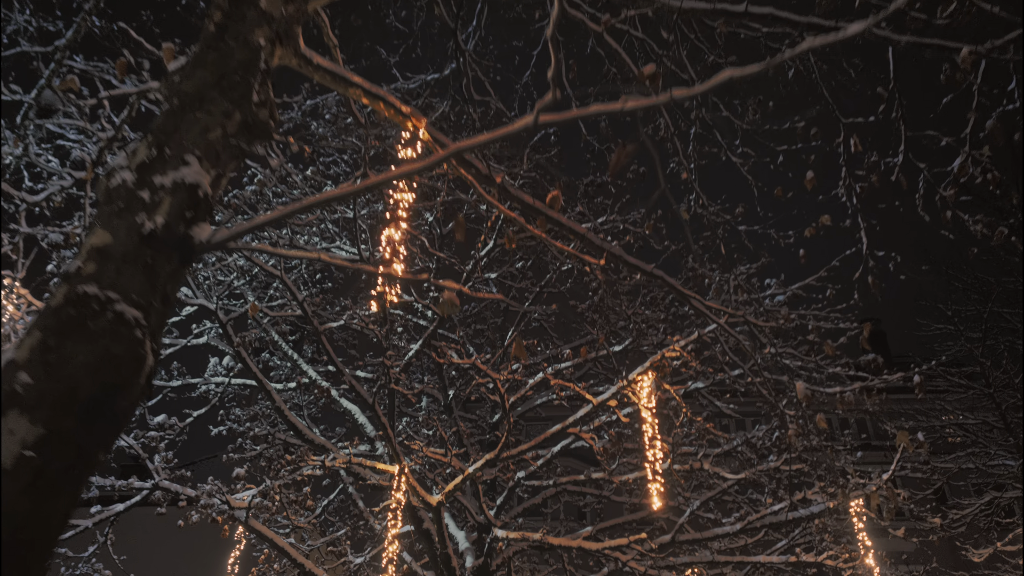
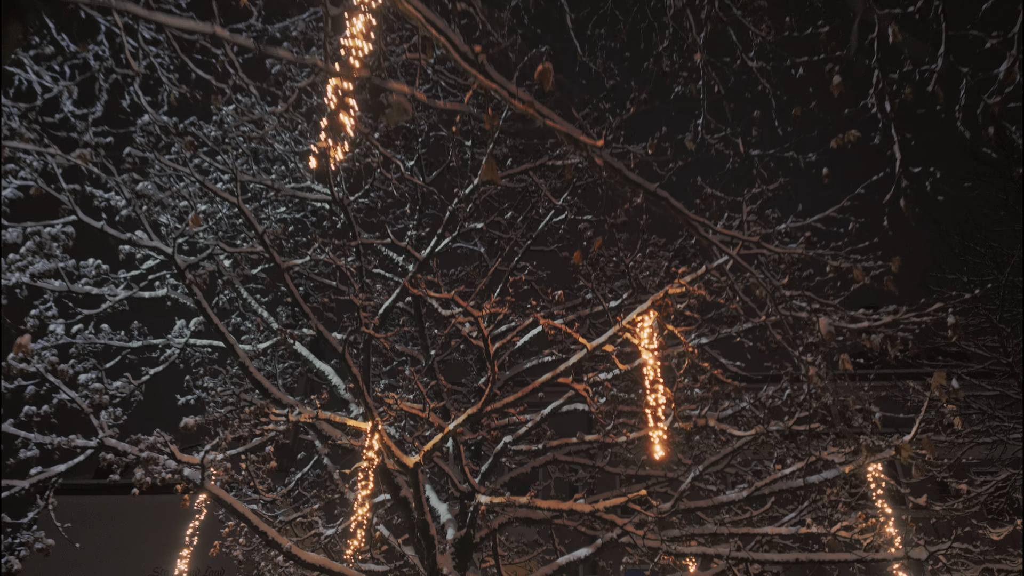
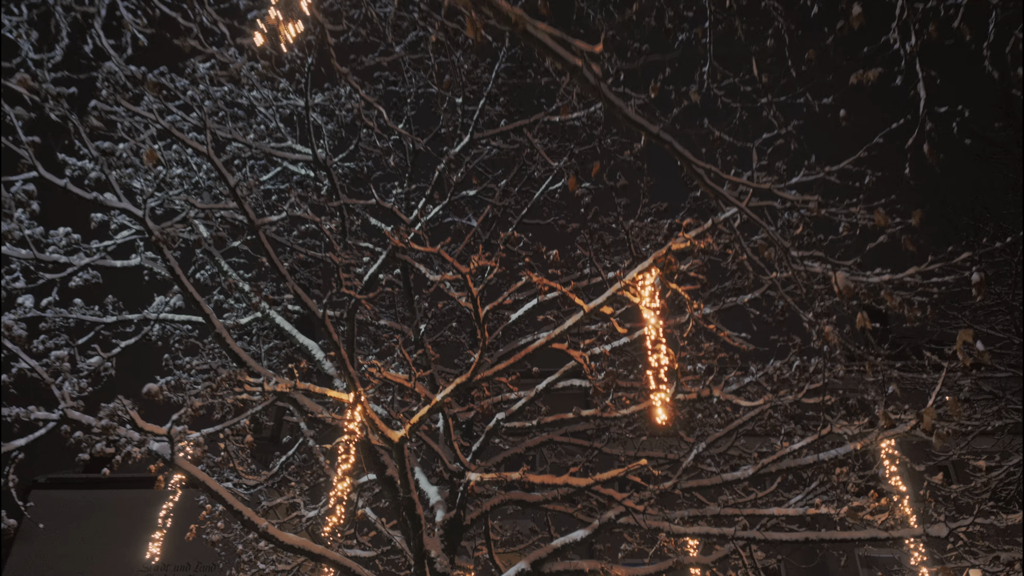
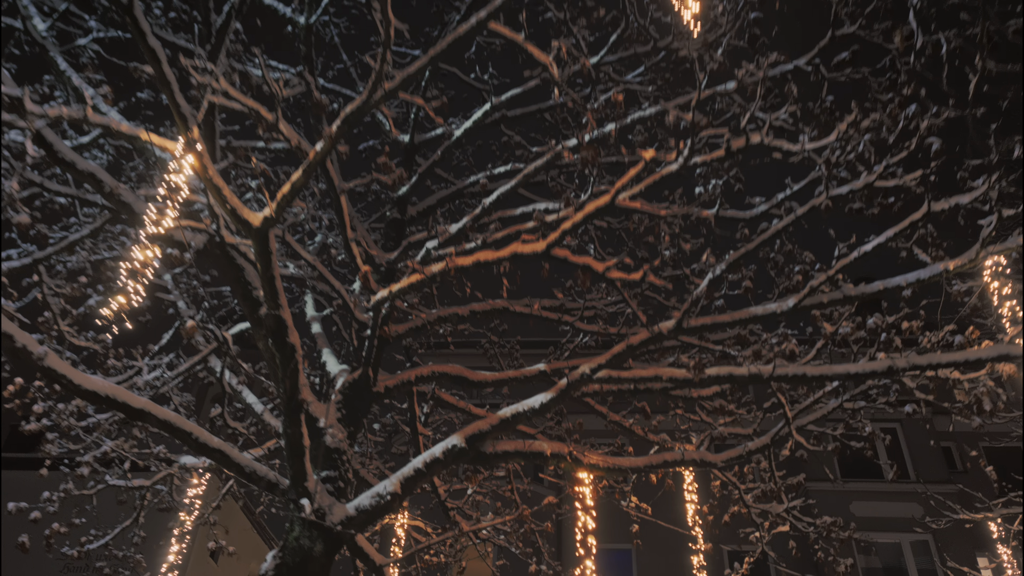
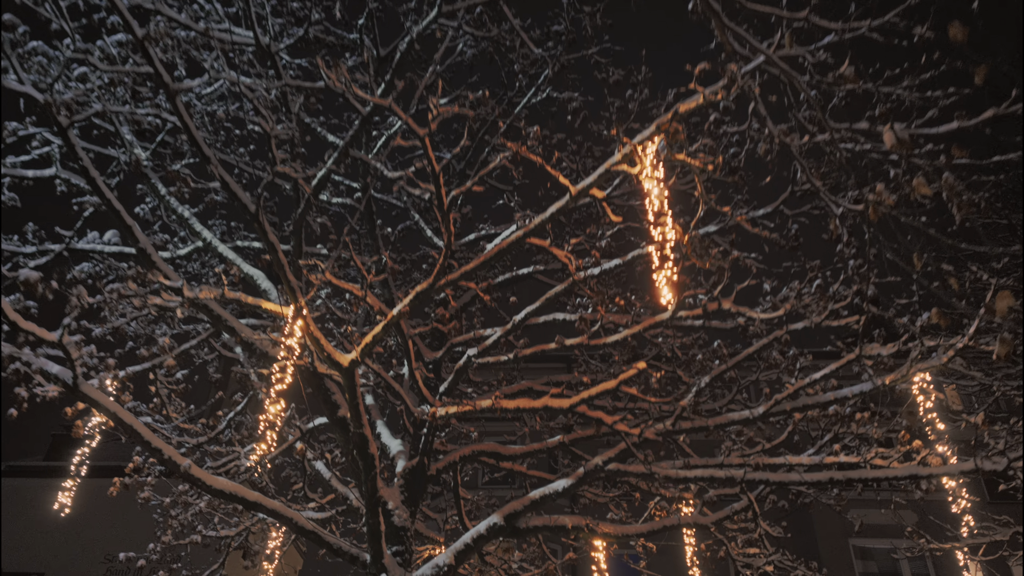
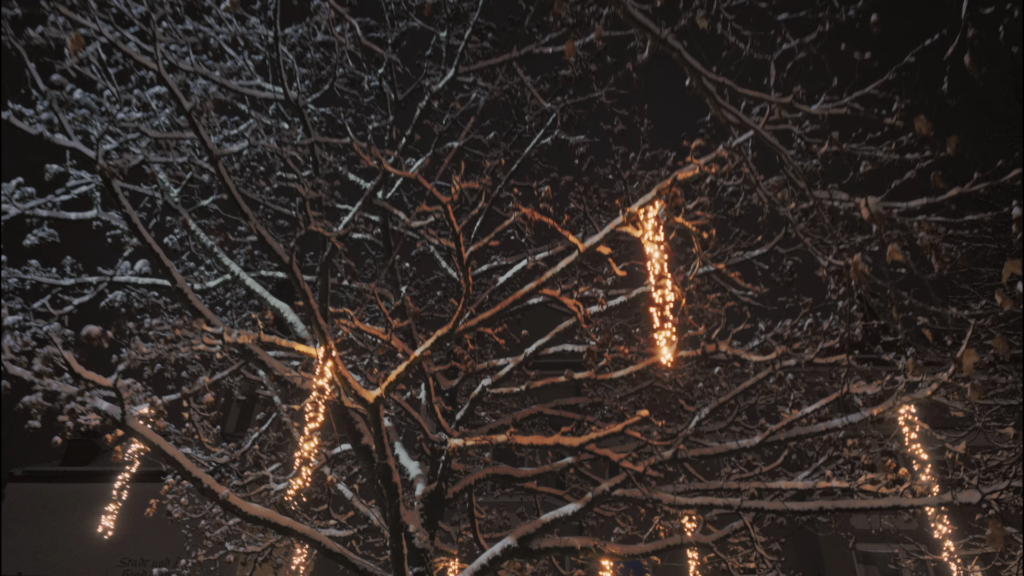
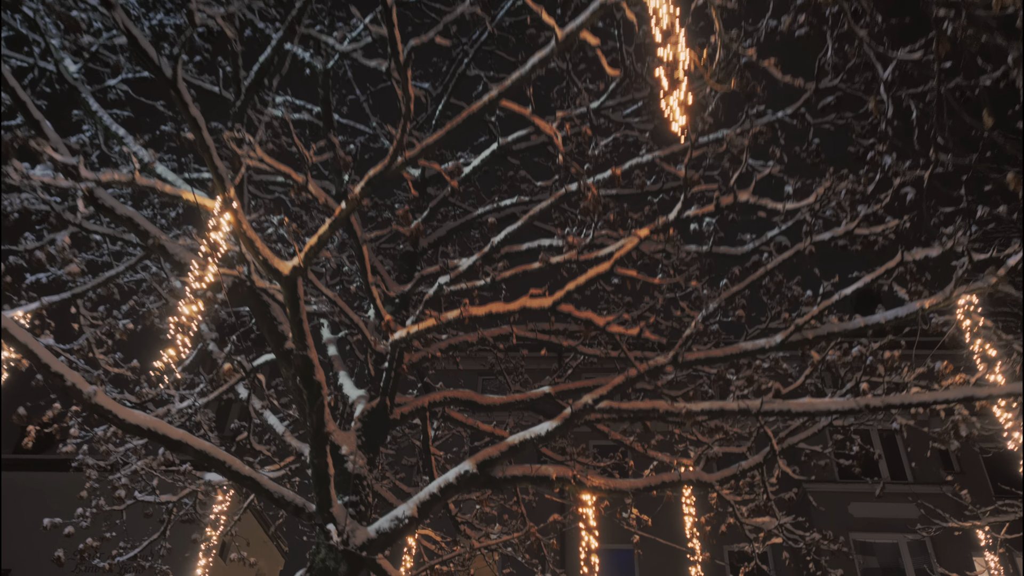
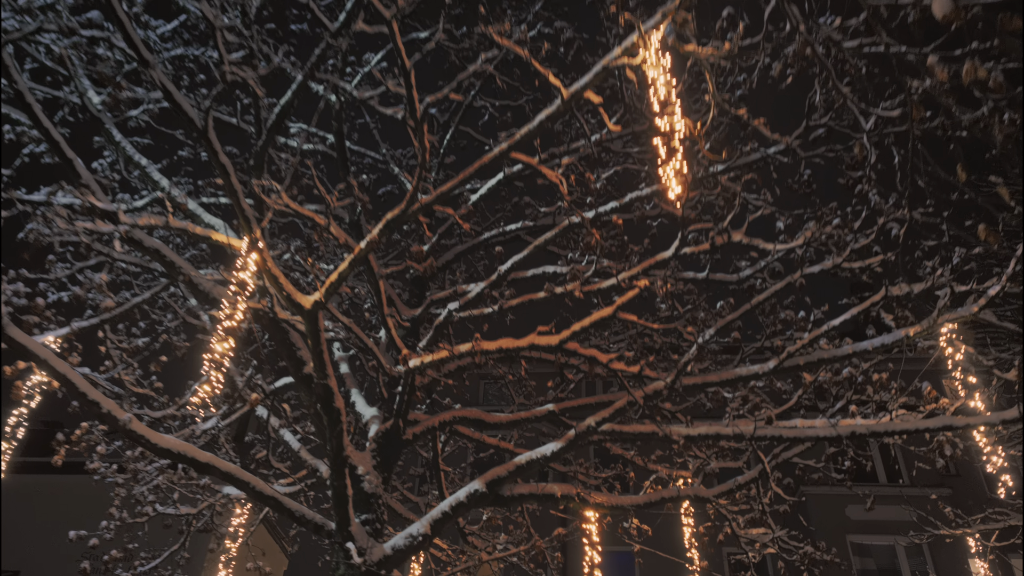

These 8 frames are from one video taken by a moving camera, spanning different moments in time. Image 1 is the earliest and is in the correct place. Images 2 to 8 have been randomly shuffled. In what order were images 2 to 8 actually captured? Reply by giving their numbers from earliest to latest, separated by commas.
2, 3, 6, 5, 8, 7, 4
